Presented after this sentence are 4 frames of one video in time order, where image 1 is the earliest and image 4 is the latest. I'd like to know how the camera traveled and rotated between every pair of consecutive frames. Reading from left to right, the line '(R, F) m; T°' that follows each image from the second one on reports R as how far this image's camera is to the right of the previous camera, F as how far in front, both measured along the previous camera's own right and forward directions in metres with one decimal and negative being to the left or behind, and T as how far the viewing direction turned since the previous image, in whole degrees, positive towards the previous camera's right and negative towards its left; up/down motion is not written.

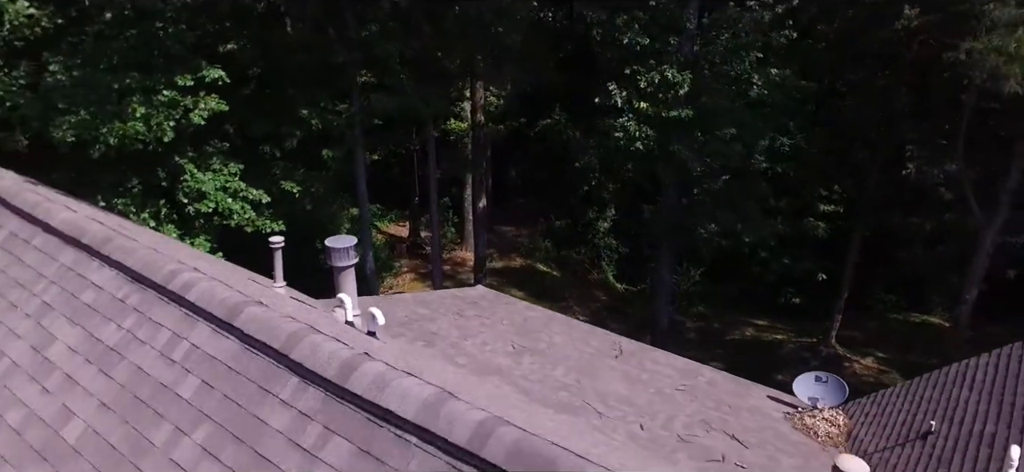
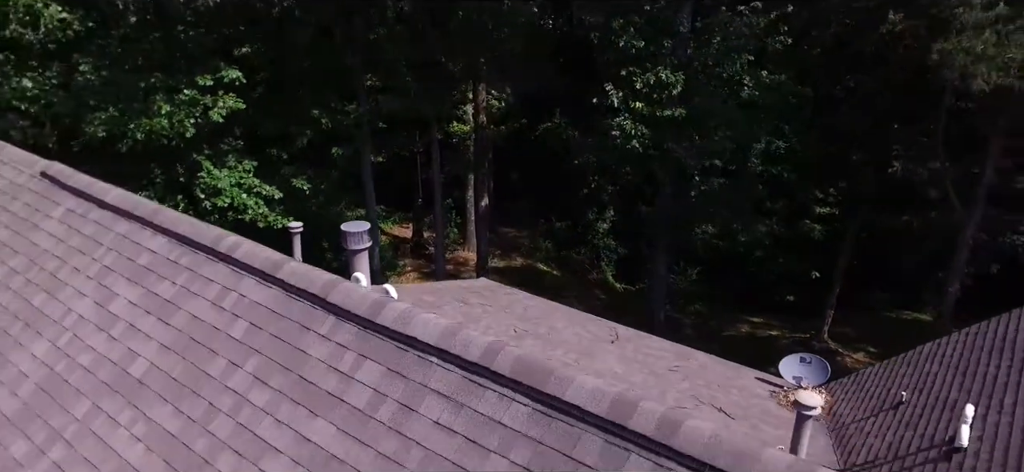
(0.0, -0.8) m; 0°
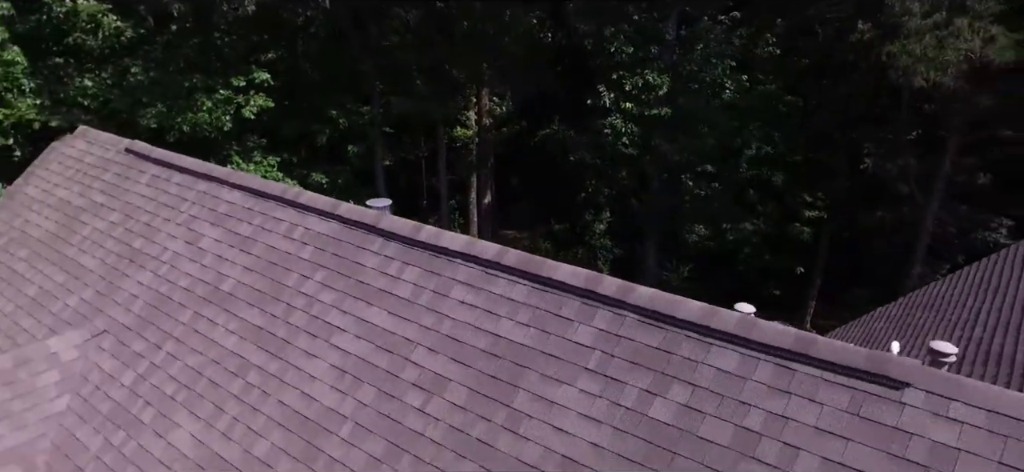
(0.0, -1.8) m; 0°
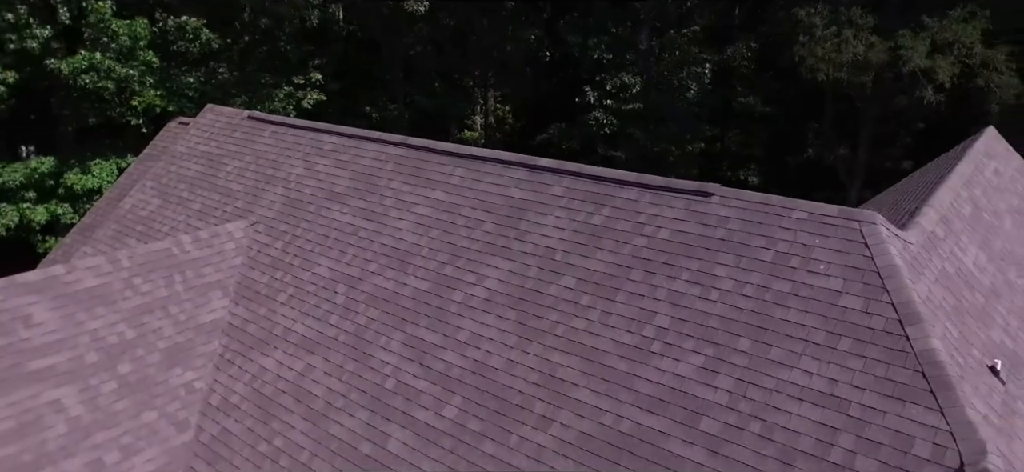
(-0.1, -4.5) m; 0°
